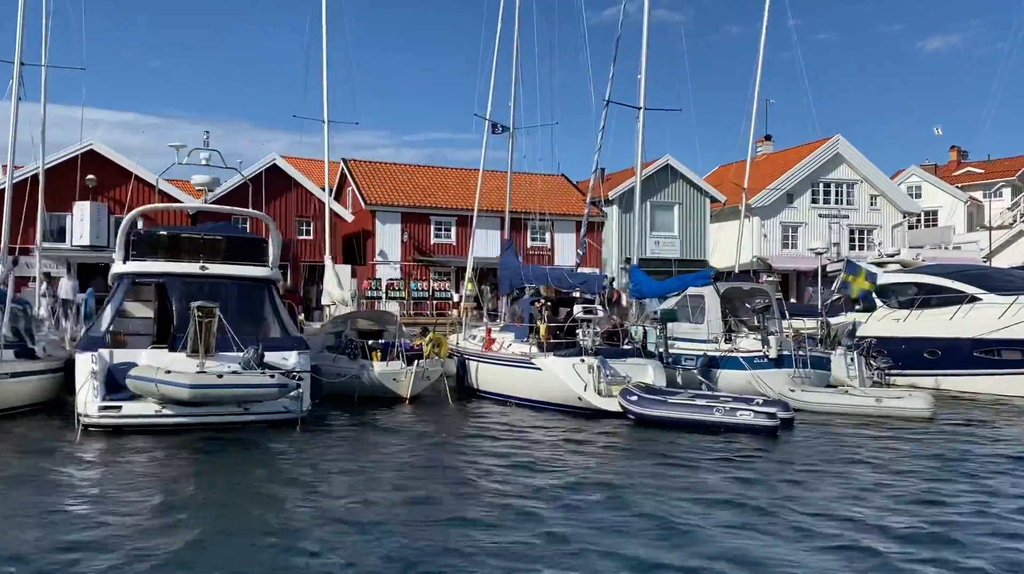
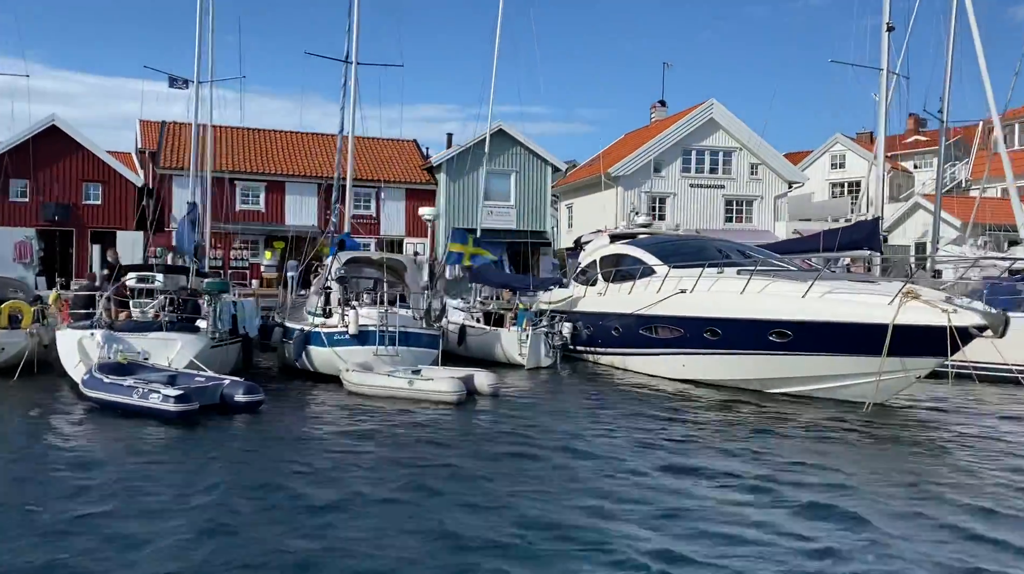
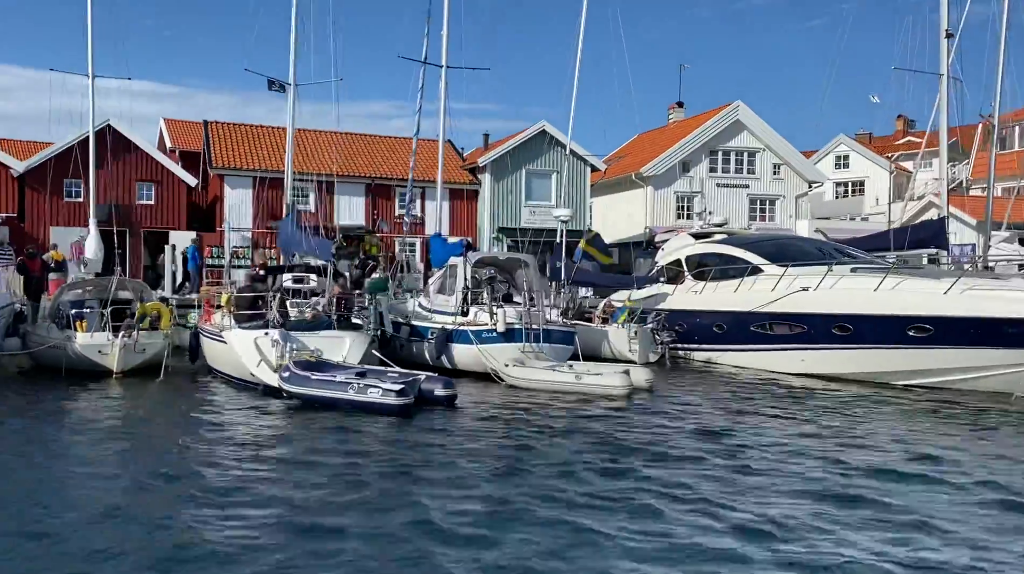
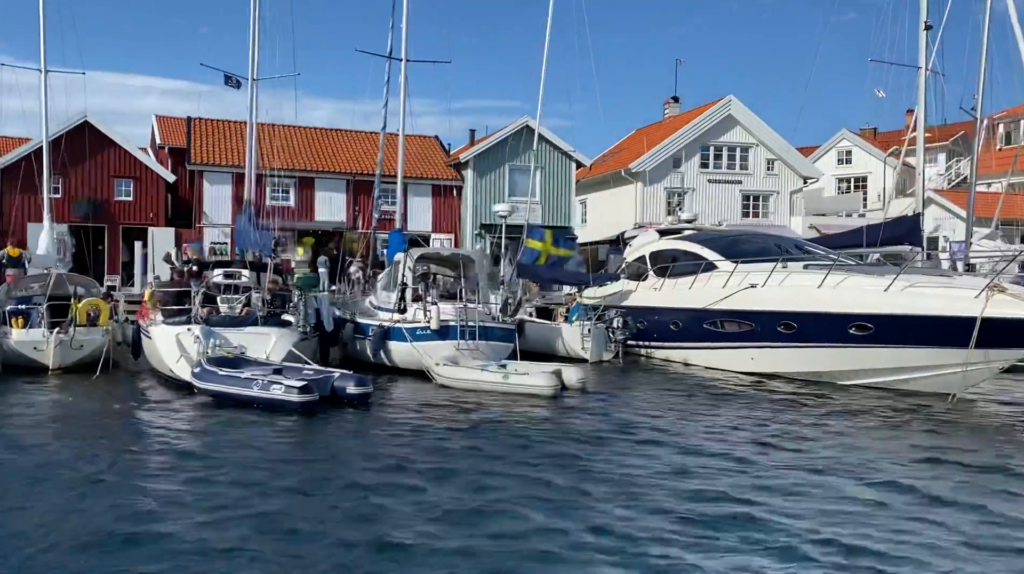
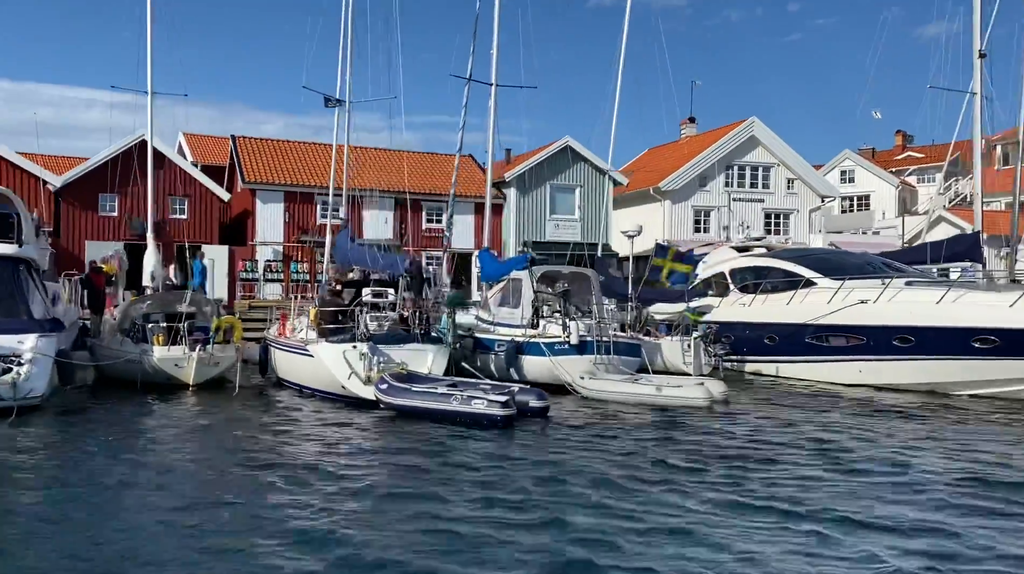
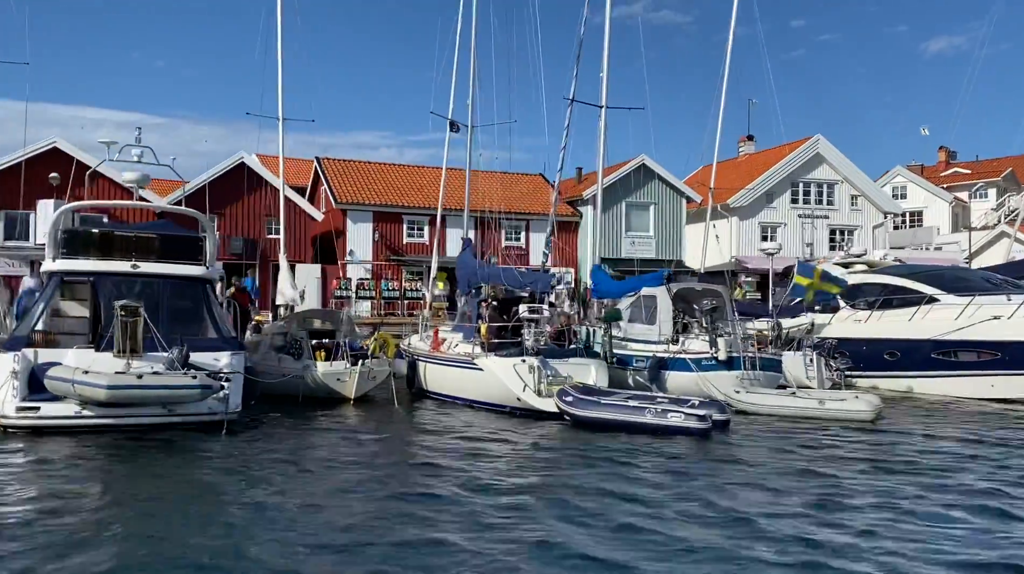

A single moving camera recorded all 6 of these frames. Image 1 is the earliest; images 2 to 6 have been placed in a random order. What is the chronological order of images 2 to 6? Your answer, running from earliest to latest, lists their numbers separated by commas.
6, 5, 3, 4, 2
